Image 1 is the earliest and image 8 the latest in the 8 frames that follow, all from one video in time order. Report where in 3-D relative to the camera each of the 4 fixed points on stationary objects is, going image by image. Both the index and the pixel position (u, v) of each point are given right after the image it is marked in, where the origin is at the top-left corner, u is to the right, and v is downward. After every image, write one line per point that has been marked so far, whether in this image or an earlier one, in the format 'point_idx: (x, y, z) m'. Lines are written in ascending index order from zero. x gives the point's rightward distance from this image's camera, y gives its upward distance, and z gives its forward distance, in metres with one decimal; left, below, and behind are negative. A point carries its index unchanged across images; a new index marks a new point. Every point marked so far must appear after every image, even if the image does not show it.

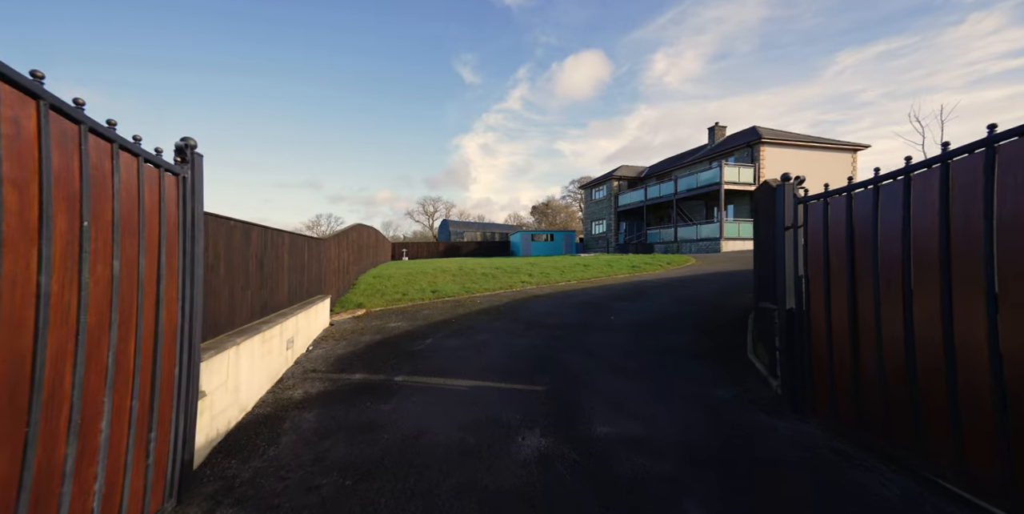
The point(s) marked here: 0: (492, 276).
0: (-0.7, -0.7, +13.5) m
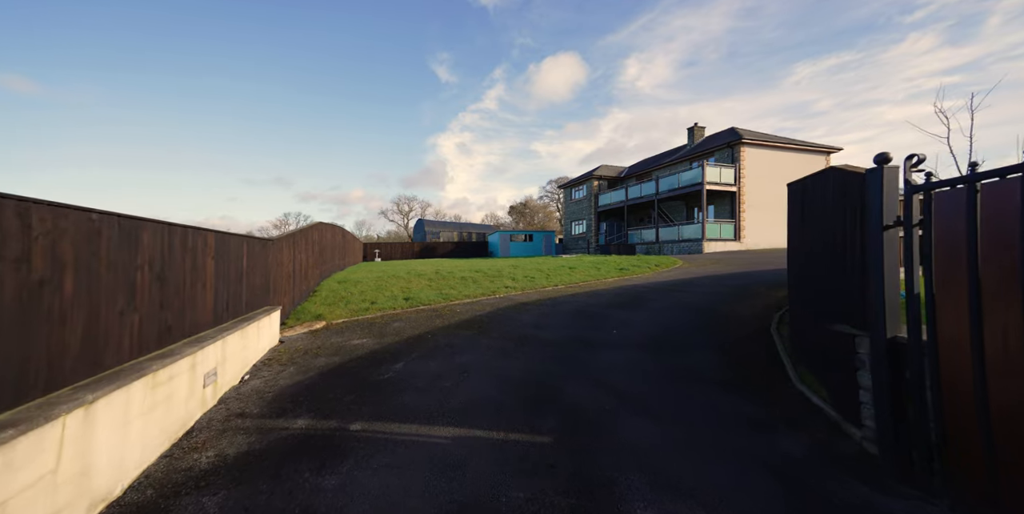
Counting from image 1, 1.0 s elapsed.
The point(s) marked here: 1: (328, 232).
0: (-1.3, -0.8, +12.4) m
1: (-5.9, +0.8, +11.9) m
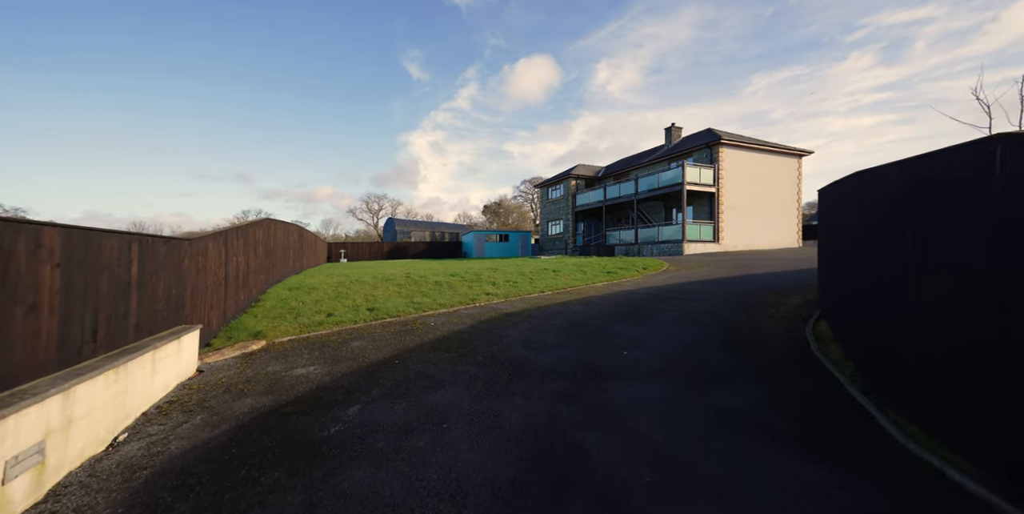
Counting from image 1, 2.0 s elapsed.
0: (-1.9, -0.9, +11.0) m
1: (-6.4, +0.7, +10.3) m
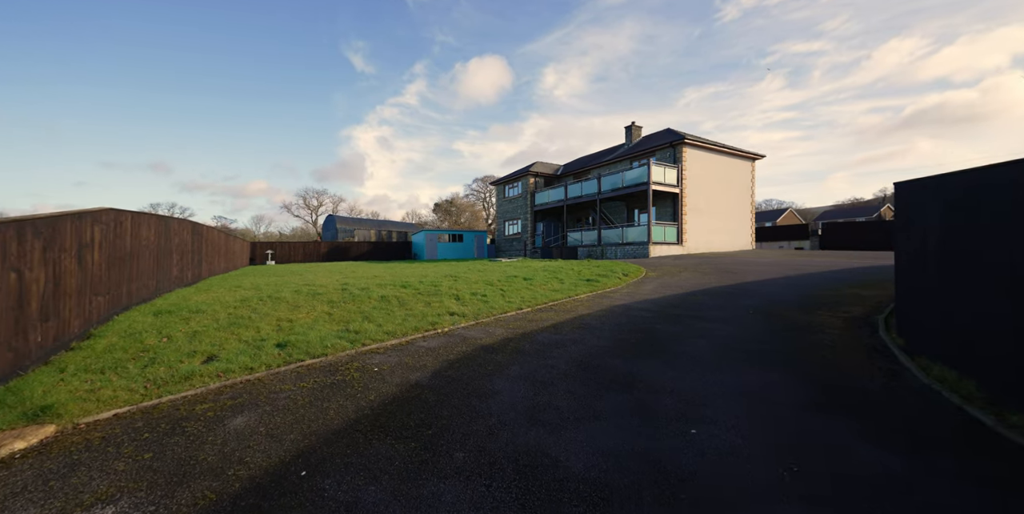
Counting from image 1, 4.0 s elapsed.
0: (-2.6, -1.0, +8.5) m
1: (-7.0, +0.6, +7.1) m
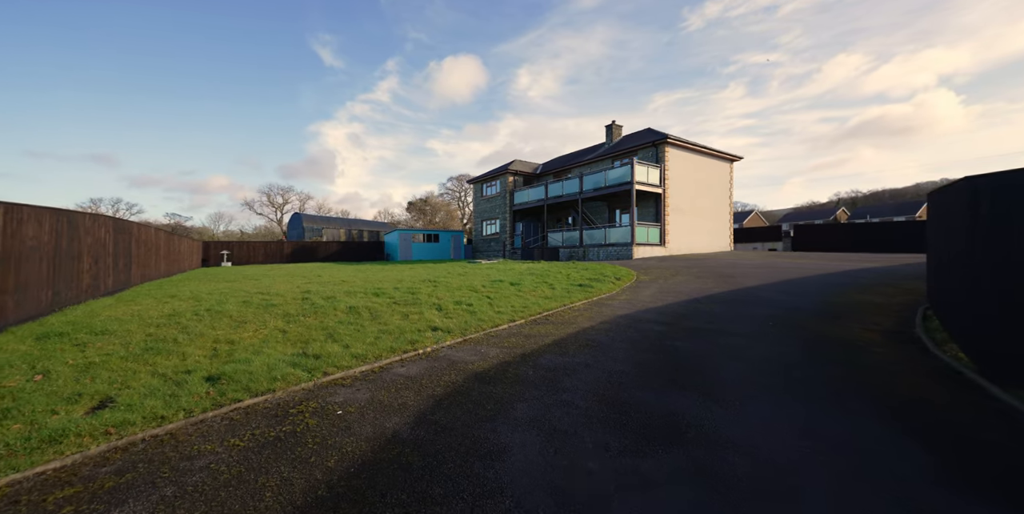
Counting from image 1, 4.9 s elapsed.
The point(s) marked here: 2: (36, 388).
0: (-2.8, -1.1, +7.2) m
1: (-7.0, +0.5, +5.6) m
2: (-4.8, -1.3, +3.9) m
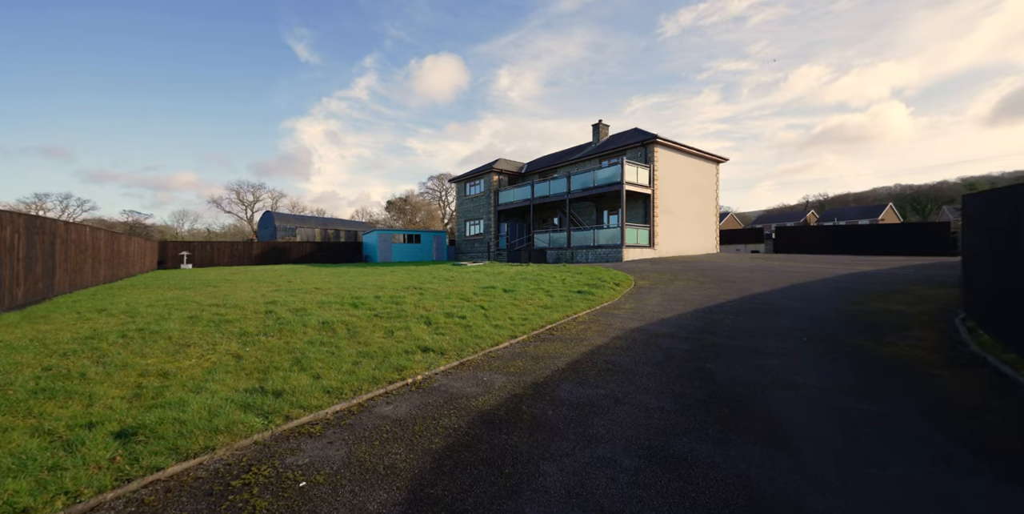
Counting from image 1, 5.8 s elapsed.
0: (-2.7, -1.2, +6.1) m
1: (-6.9, +0.4, +4.2) m
2: (-4.6, -1.4, +2.7) m
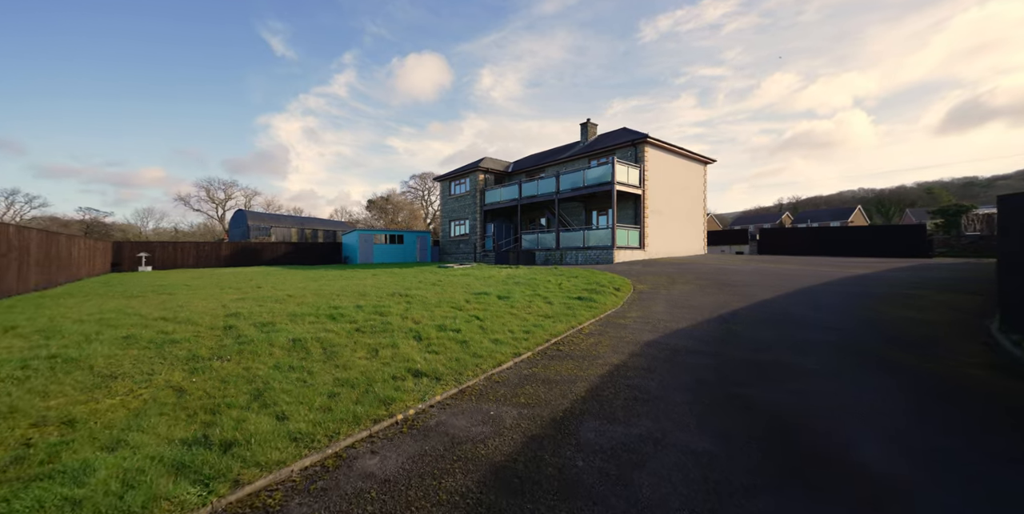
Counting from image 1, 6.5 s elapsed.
0: (-2.7, -1.3, +5.2) m
1: (-6.7, +0.3, +3.1) m
2: (-4.4, -1.4, +1.6) m
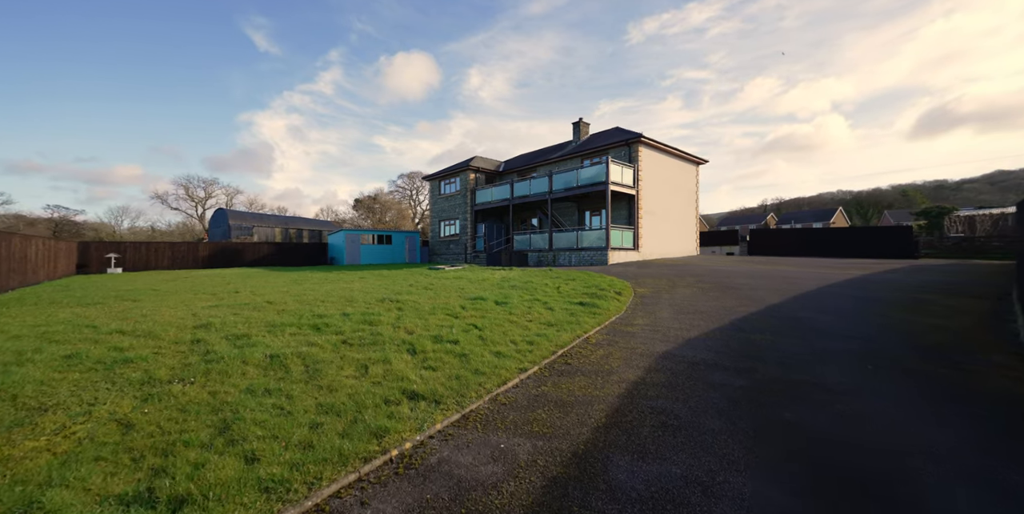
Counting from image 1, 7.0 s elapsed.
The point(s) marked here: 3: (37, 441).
0: (-2.6, -1.4, +4.5) m
1: (-6.6, +0.3, +2.3) m
2: (-4.2, -1.5, +0.9) m
3: (-3.7, -1.4, +3.0) m
